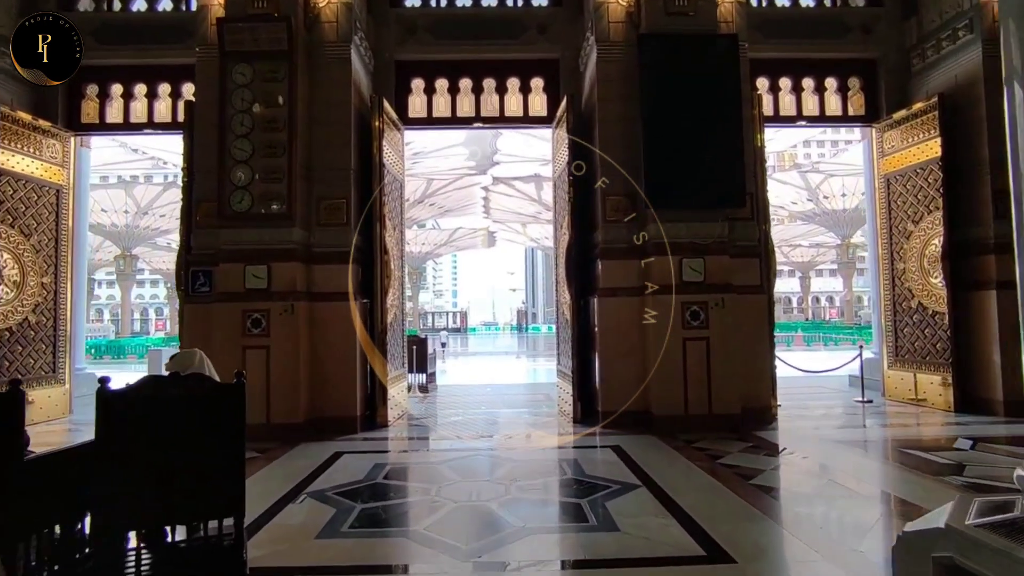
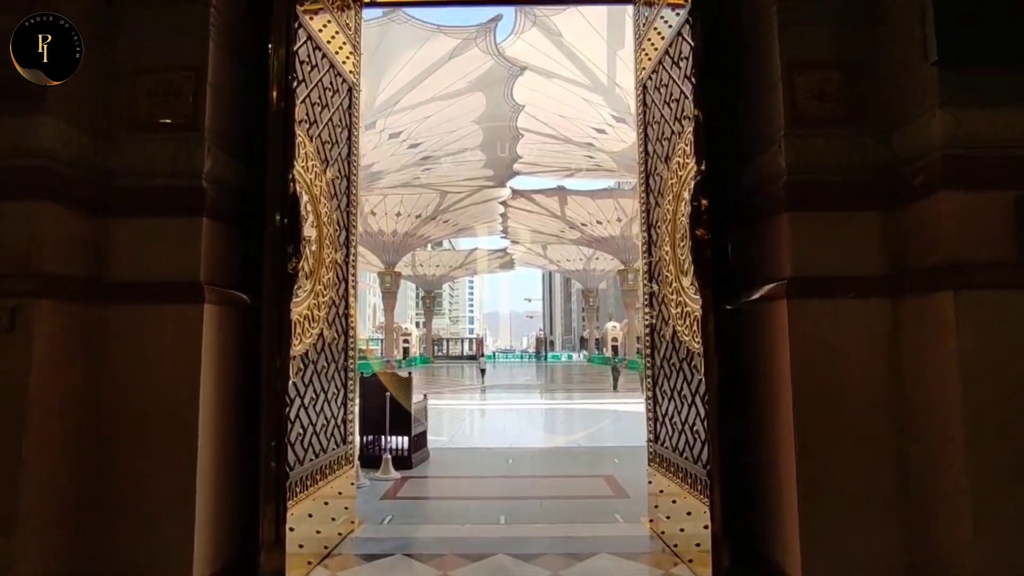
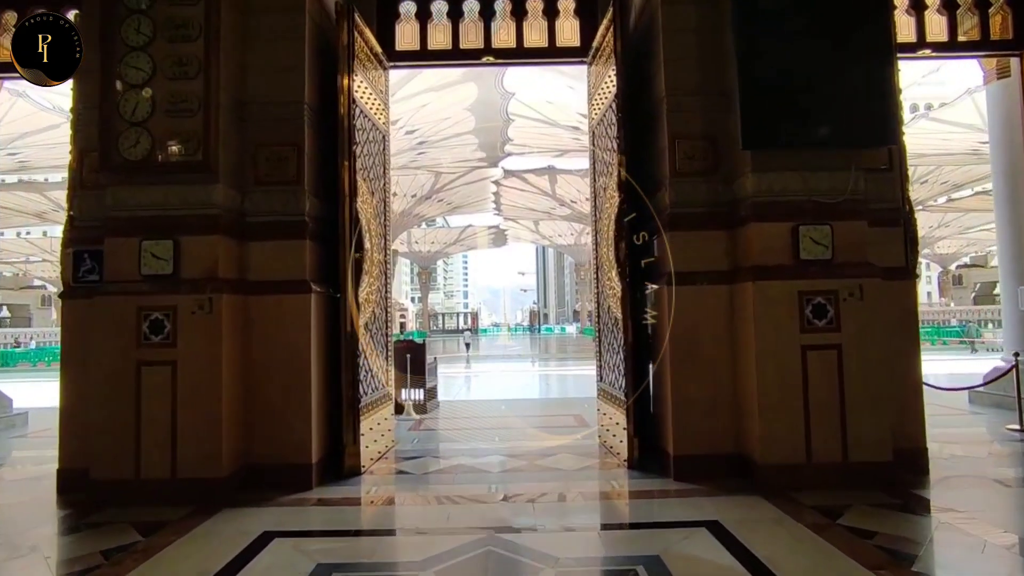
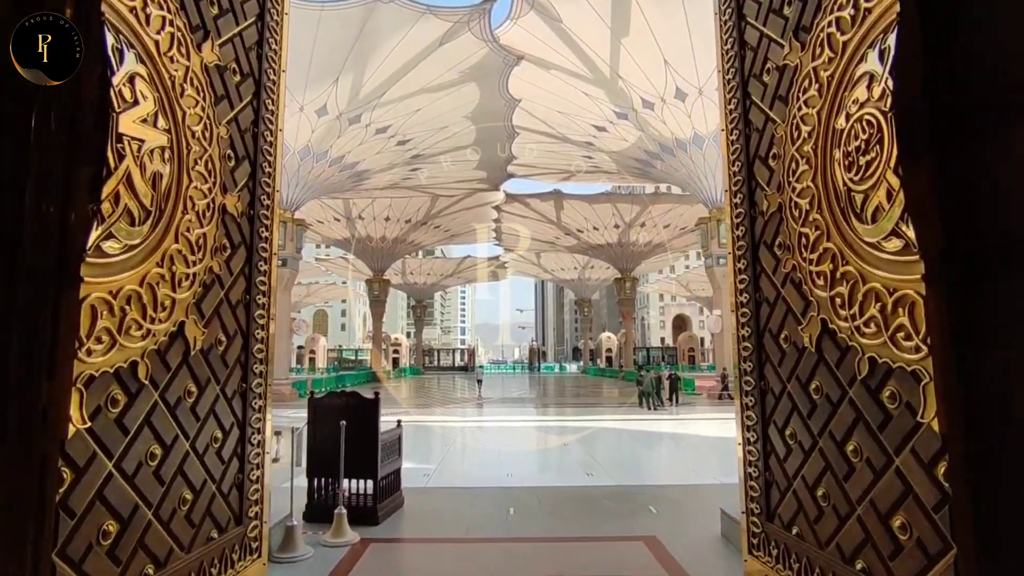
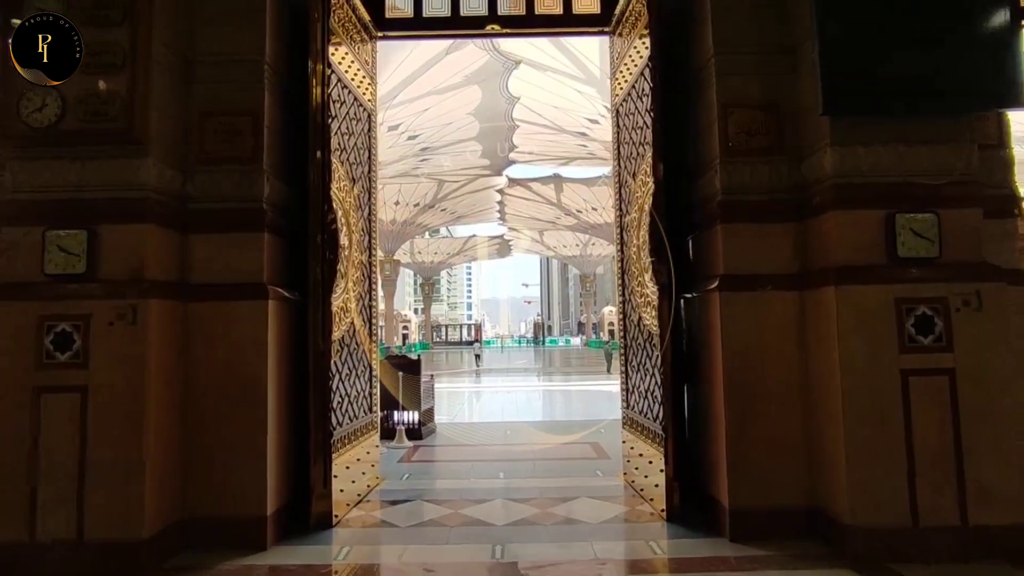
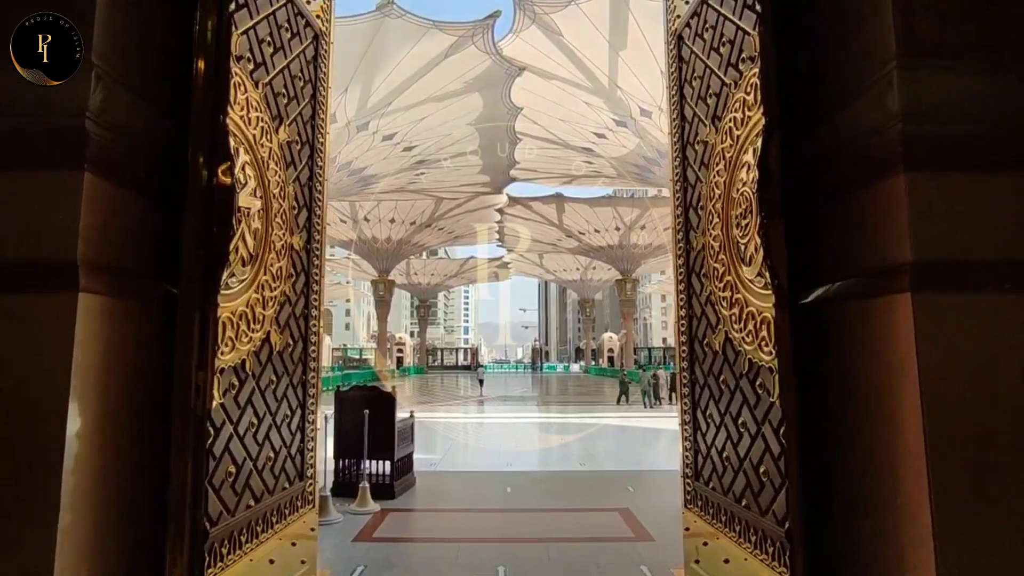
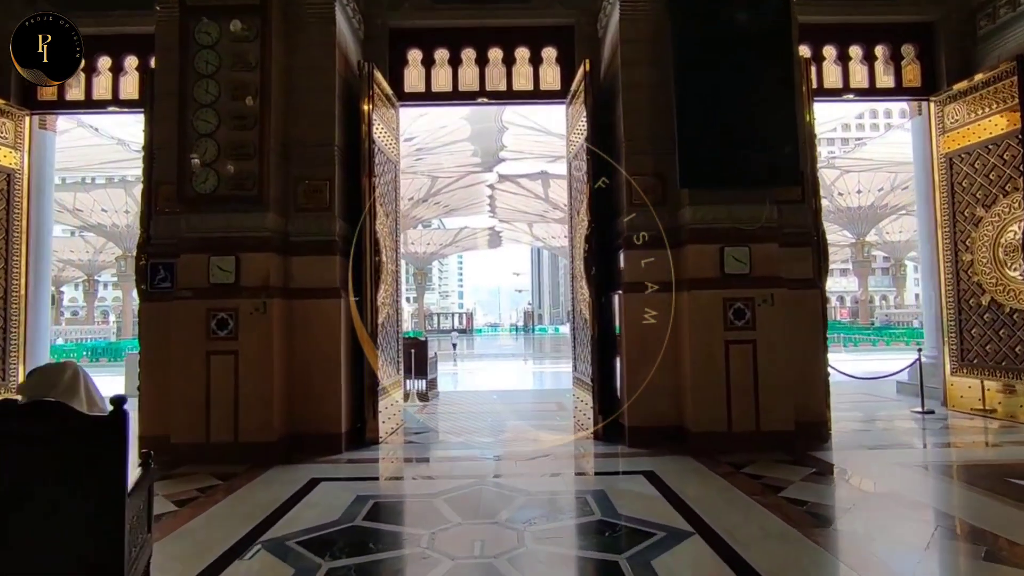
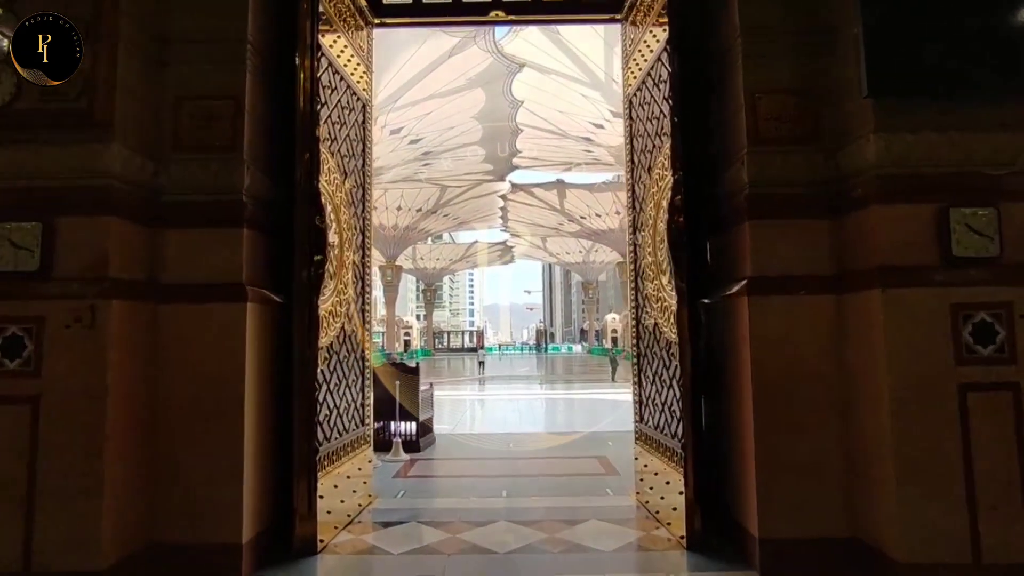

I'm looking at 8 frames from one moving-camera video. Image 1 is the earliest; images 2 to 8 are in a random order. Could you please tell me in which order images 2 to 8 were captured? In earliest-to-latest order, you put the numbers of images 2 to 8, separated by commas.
7, 3, 5, 8, 2, 6, 4
